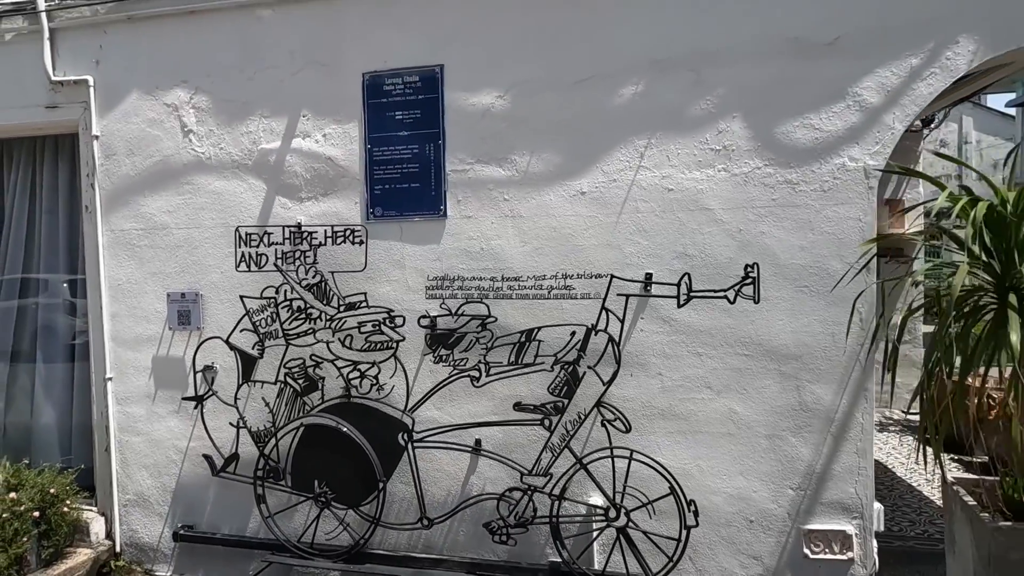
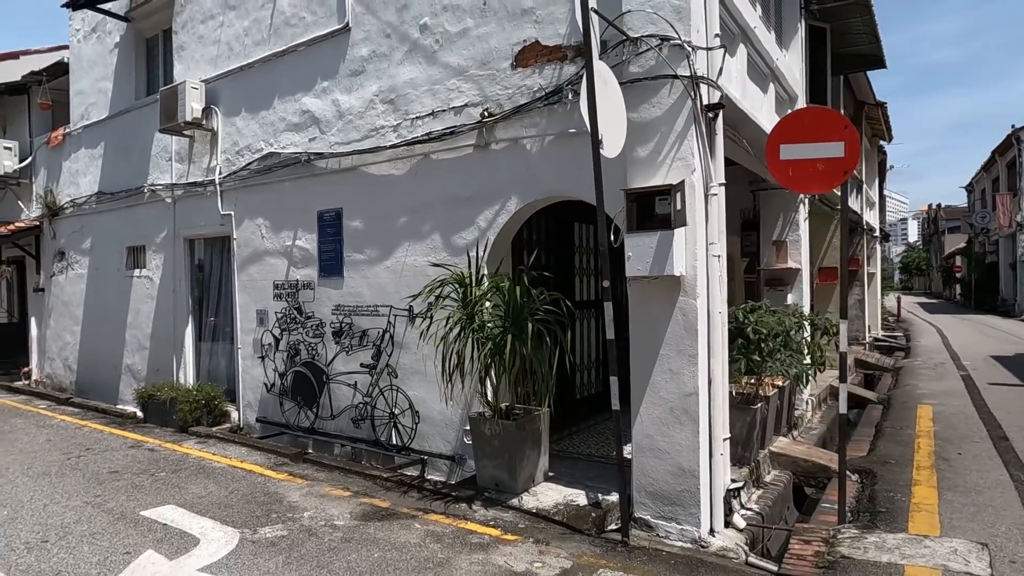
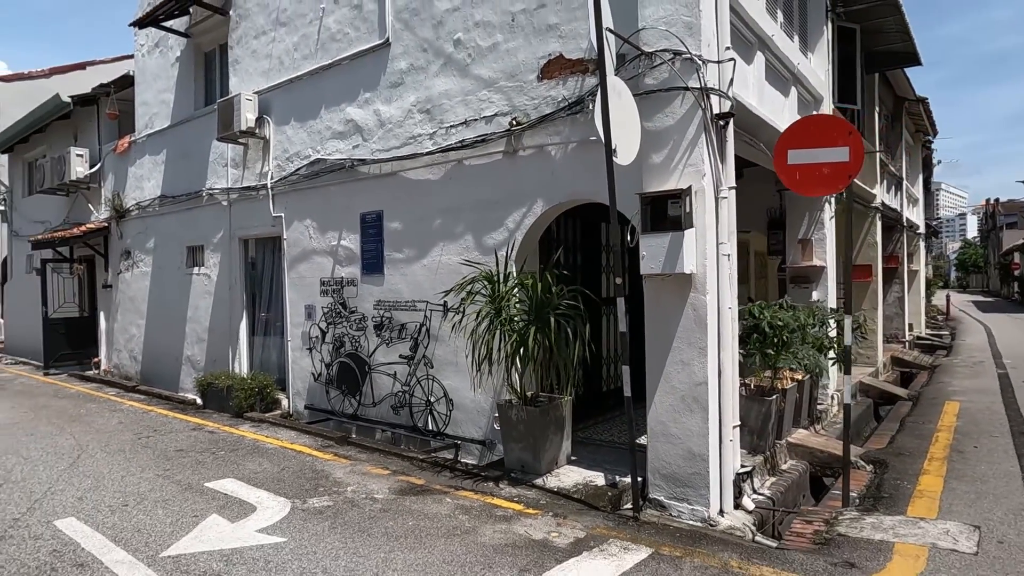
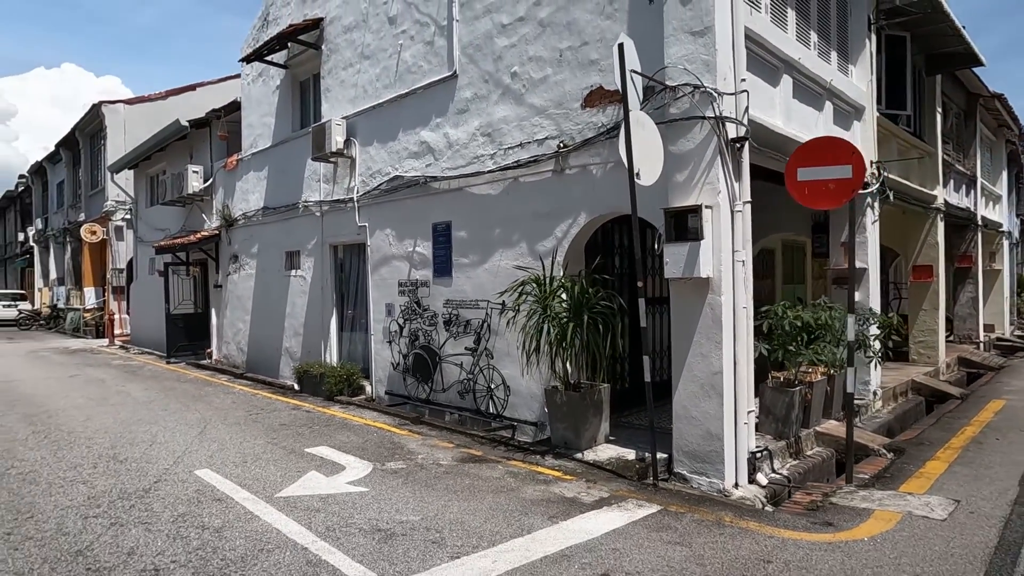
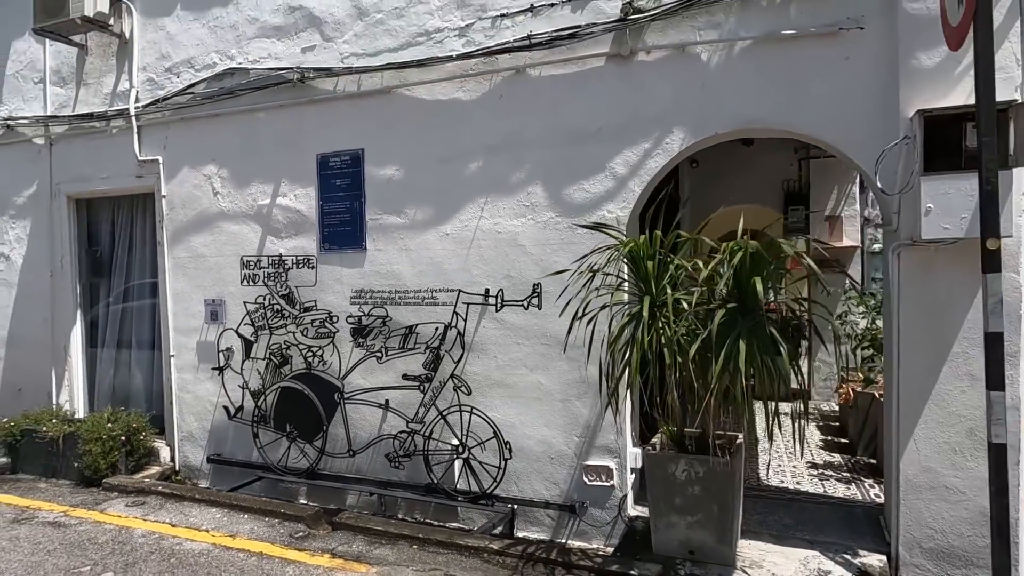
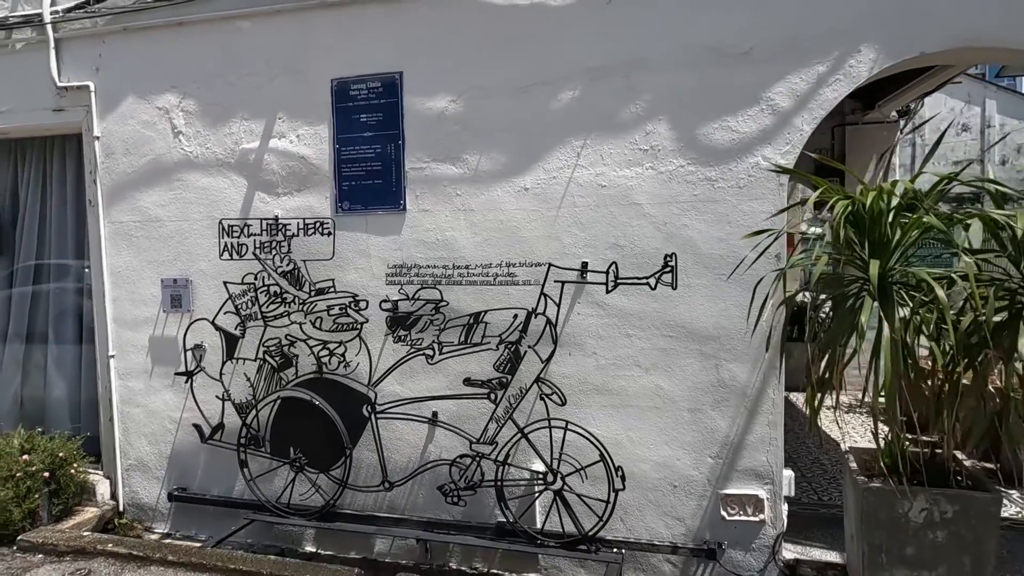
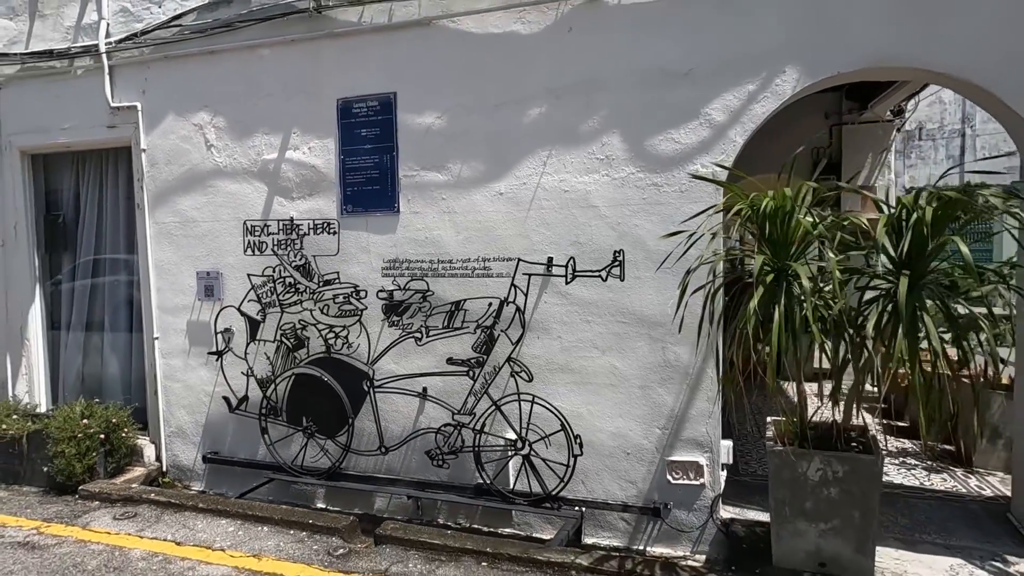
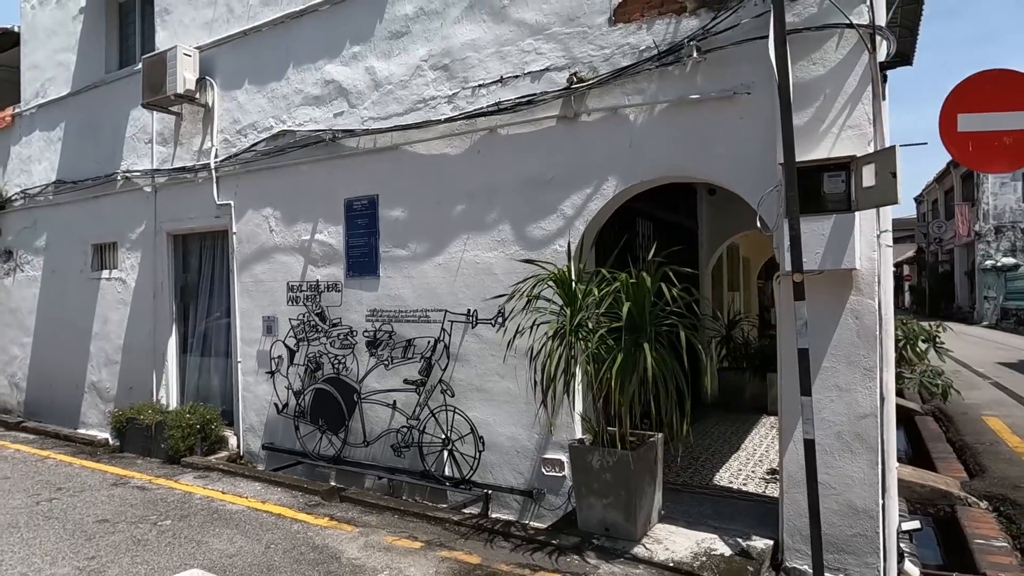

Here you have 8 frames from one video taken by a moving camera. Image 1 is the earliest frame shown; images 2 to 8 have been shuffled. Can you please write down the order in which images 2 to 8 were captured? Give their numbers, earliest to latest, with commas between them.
6, 7, 5, 8, 2, 3, 4
